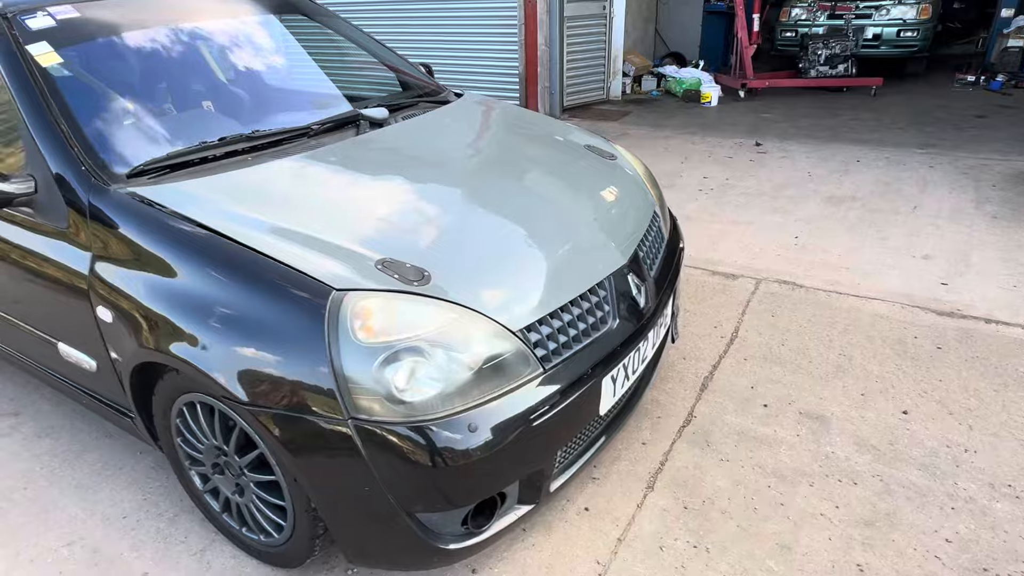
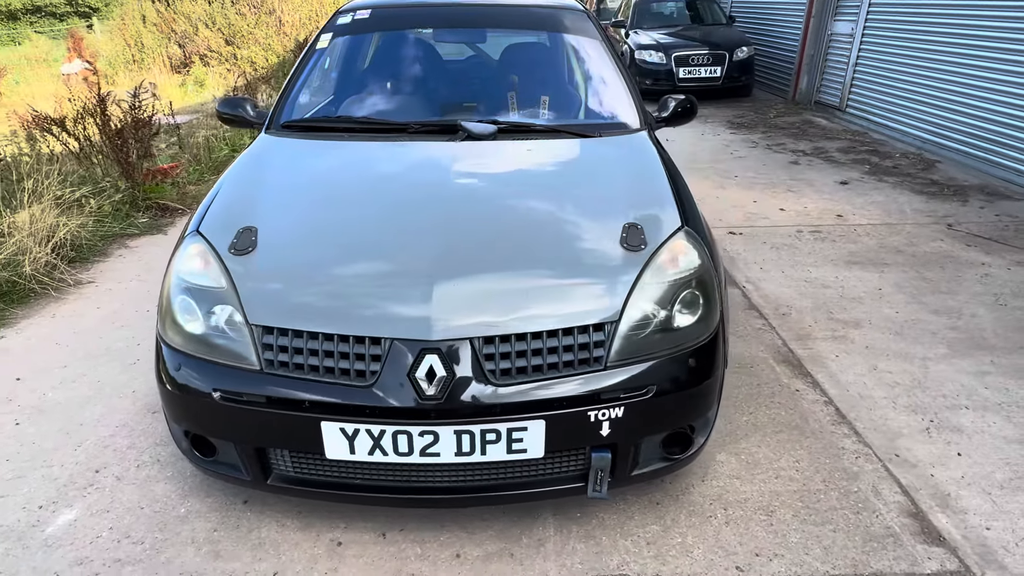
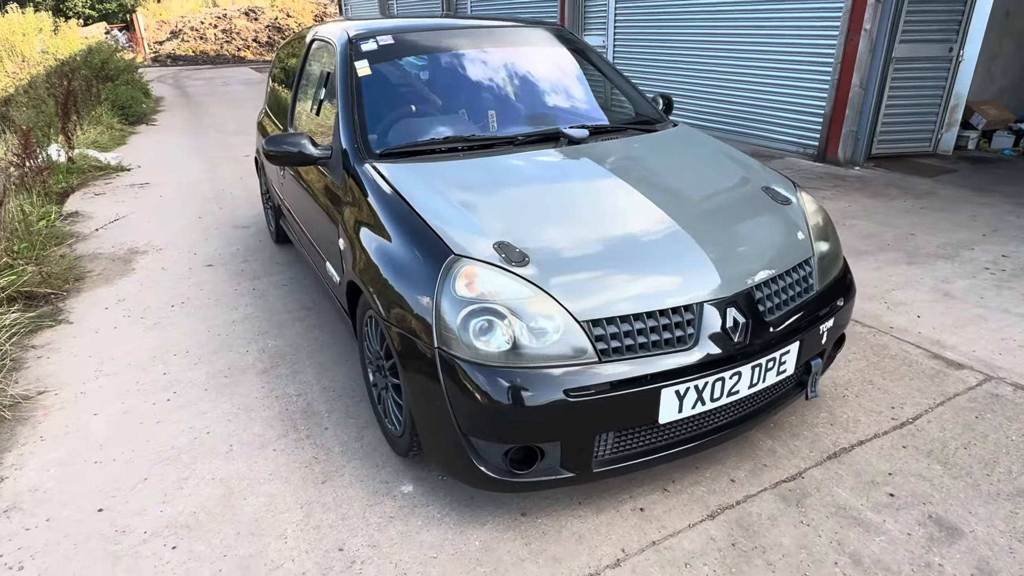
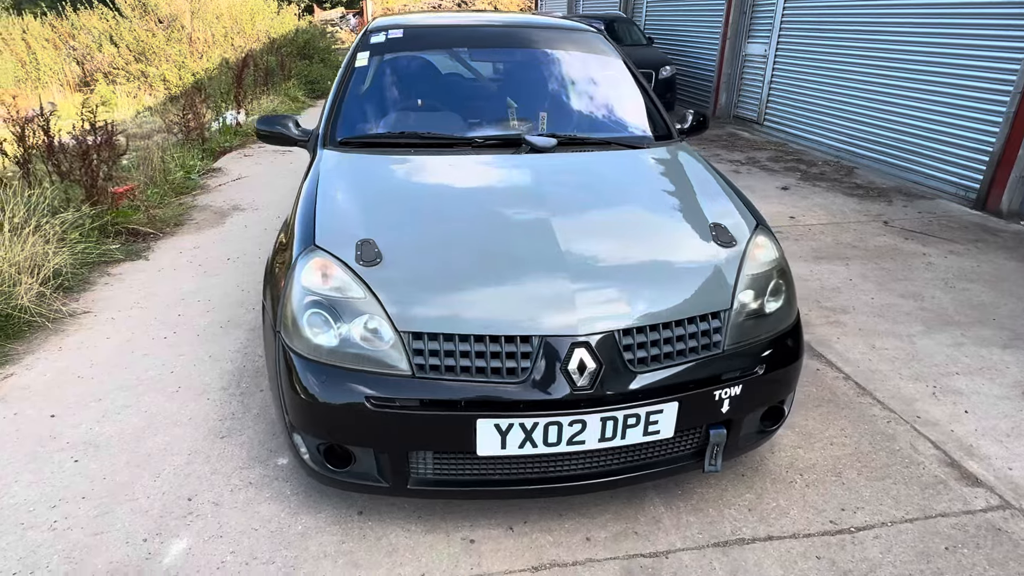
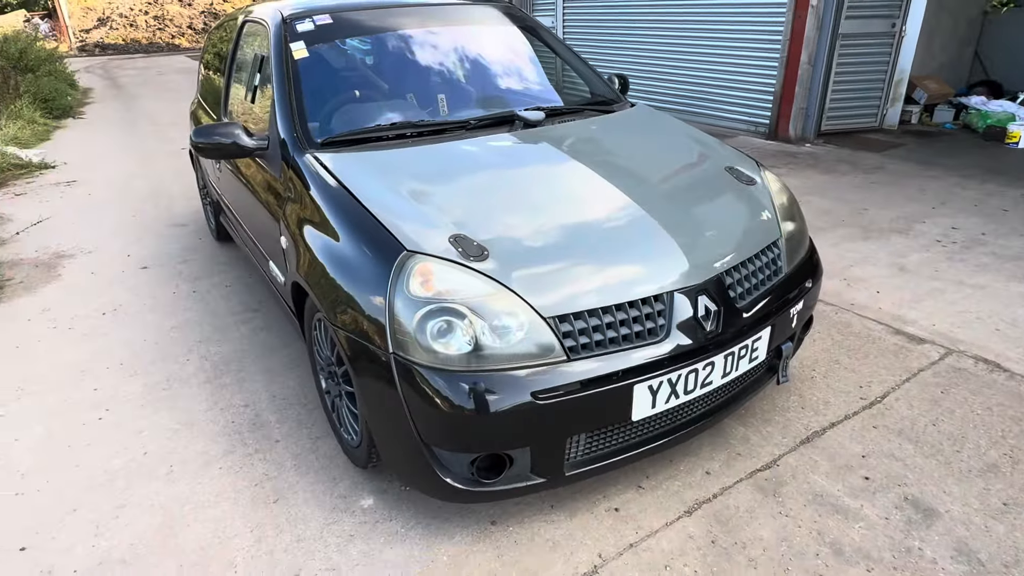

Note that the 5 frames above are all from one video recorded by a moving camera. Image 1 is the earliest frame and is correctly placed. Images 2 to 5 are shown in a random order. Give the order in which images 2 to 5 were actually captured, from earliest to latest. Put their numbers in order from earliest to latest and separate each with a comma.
5, 3, 4, 2
